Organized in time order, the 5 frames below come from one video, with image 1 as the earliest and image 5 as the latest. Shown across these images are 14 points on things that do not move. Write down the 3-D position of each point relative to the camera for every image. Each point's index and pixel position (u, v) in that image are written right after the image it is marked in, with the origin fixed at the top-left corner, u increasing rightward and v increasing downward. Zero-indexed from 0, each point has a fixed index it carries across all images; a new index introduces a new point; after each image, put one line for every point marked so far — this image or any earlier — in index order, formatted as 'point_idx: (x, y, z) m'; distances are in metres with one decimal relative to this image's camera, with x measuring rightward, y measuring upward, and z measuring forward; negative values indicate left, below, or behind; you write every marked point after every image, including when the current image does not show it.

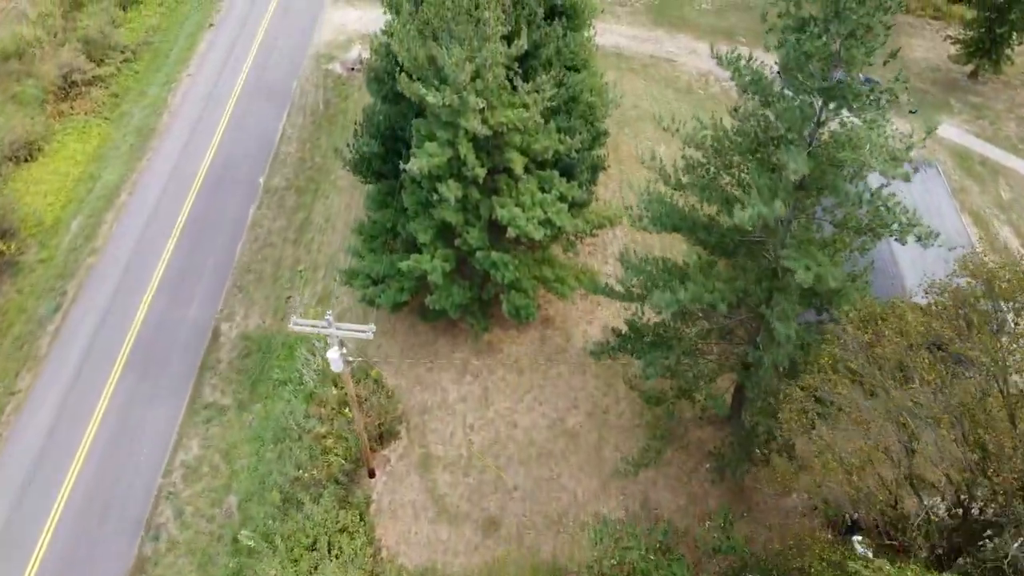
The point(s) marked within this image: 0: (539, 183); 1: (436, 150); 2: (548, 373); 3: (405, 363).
0: (+0.6, +2.4, +18.1) m
1: (-1.6, +2.8, +16.1) m
2: (+0.9, -2.1, +19.6) m
3: (-2.7, -1.9, +20.1) m
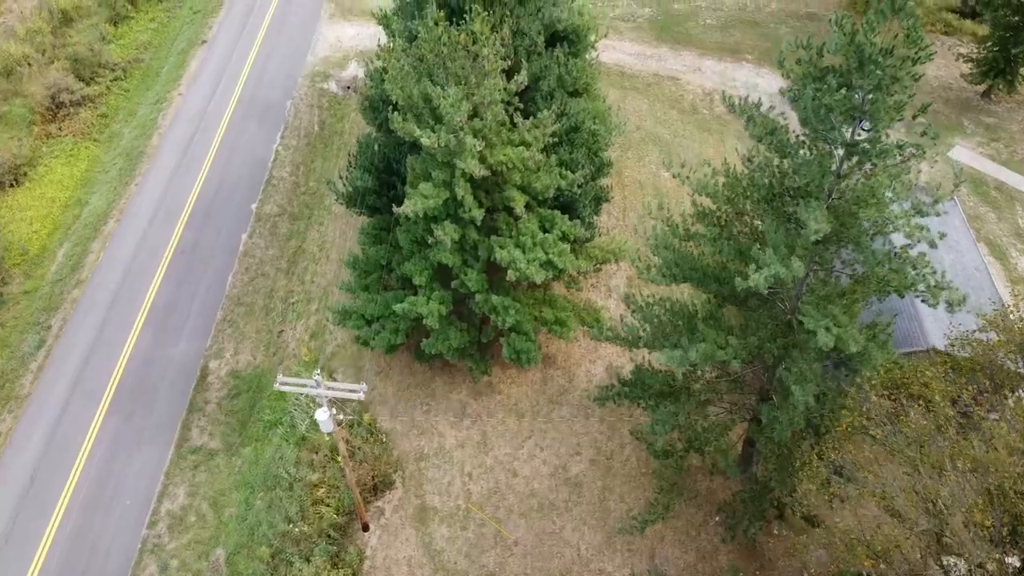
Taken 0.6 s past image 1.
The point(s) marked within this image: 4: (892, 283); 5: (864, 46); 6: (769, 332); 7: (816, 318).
0: (+0.6, +1.5, +17.3) m
1: (-1.6, +1.9, +15.3) m
2: (+0.9, -3.1, +18.8) m
3: (-2.7, -2.8, +19.2) m
4: (+5.7, +0.1, +11.8) m
5: (+4.7, +3.1, +10.4) m
6: (+4.4, -0.8, +13.5) m
7: (+4.6, -0.5, +11.8) m
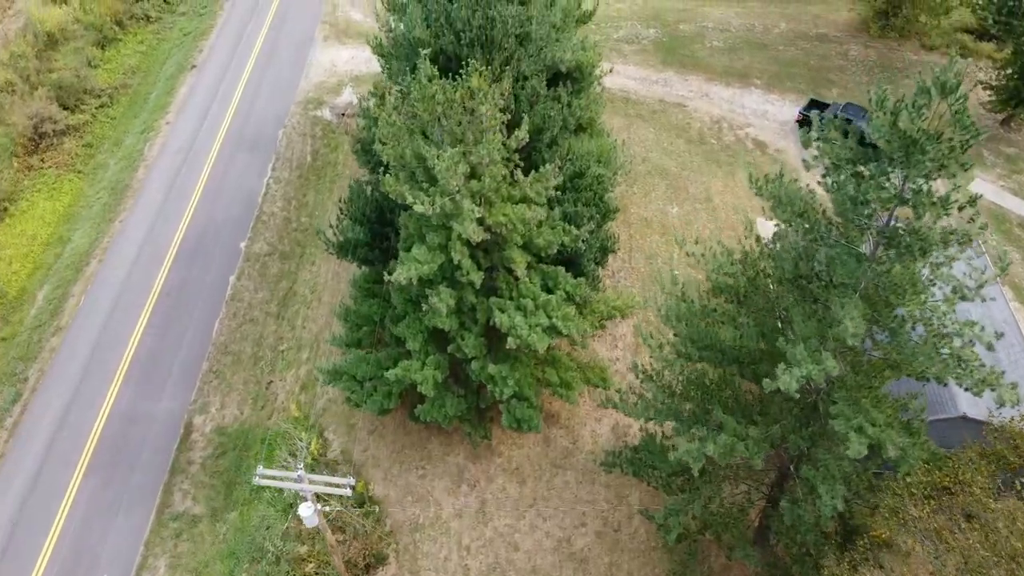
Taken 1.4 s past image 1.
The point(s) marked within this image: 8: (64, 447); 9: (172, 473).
0: (+0.6, +0.2, +16.2) m
1: (-1.6, +0.6, +14.2) m
2: (+0.9, -4.4, +17.7) m
3: (-2.7, -4.2, +18.1) m
4: (+5.7, -1.2, +10.7) m
5: (+4.7, +1.8, +9.2) m
6: (+4.4, -2.0, +12.3) m
7: (+4.6, -1.8, +10.7) m
8: (-11.1, -3.9, +19.6) m
9: (-8.2, -4.5, +19.1) m
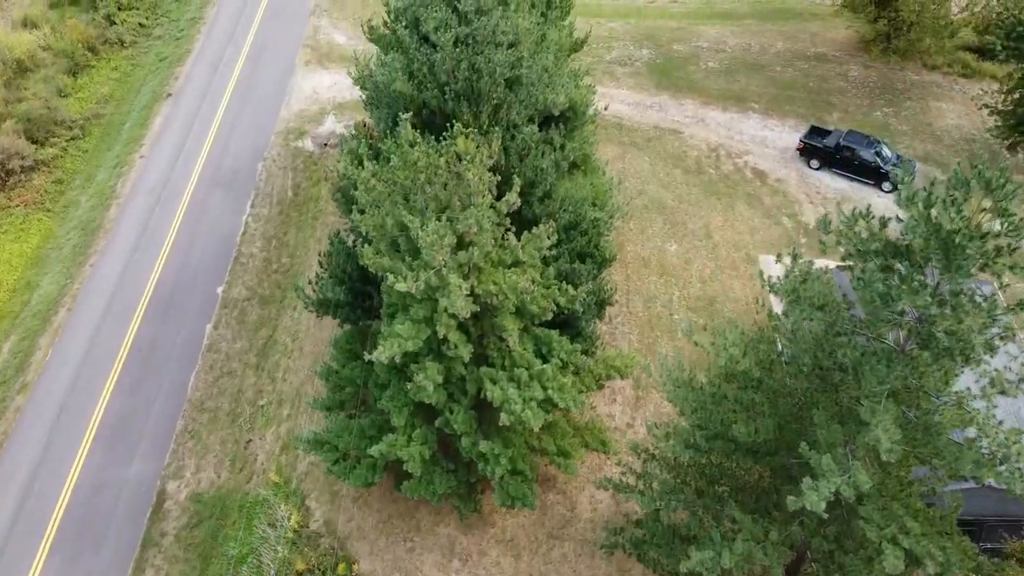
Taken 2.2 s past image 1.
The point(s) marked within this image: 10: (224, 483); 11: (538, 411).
0: (+0.5, -1.1, +15.1) m
1: (-1.7, -0.7, +13.0) m
2: (+0.8, -5.6, +16.6) m
3: (-2.8, -5.5, +17.0) m
4: (+5.6, -2.4, +9.7) m
5: (+4.6, +0.6, +8.2) m
6: (+4.3, -3.3, +11.3) m
7: (+4.5, -3.0, +9.7) m
8: (-11.2, -5.3, +18.4) m
9: (-8.3, -5.8, +17.9) m
10: (-6.9, -4.7, +19.0) m
11: (+0.5, -2.2, +14.0) m
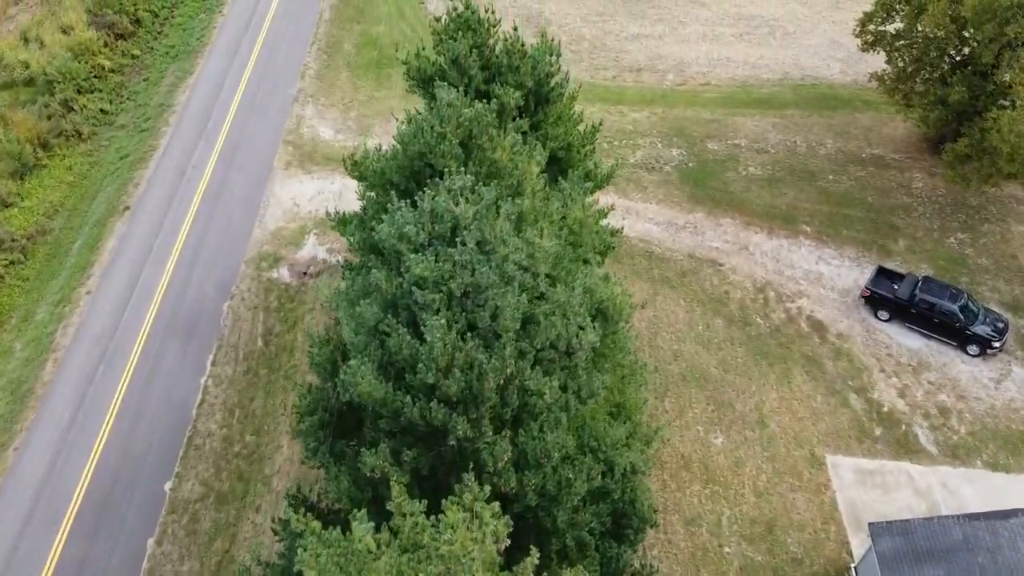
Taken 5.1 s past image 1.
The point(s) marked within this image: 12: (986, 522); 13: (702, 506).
0: (+0.6, -5.9, +10.9) m
1: (-1.6, -5.5, +8.9) m
2: (+1.0, -10.5, +12.4) m
3: (-2.6, -10.2, +12.9) m
4: (+5.7, -7.2, +5.5) m
5: (+4.7, -4.2, +4.0) m
6: (+4.4, -8.1, +7.1) m
7: (+4.6, -7.8, +5.5) m
8: (-11.1, -10.1, +14.3) m
9: (-8.2, -10.6, +13.9) m
10: (-6.7, -9.5, +15.0) m
11: (+0.6, -7.0, +9.8) m
12: (+8.8, -4.3, +14.7) m
13: (+4.2, -4.9, +17.7) m
